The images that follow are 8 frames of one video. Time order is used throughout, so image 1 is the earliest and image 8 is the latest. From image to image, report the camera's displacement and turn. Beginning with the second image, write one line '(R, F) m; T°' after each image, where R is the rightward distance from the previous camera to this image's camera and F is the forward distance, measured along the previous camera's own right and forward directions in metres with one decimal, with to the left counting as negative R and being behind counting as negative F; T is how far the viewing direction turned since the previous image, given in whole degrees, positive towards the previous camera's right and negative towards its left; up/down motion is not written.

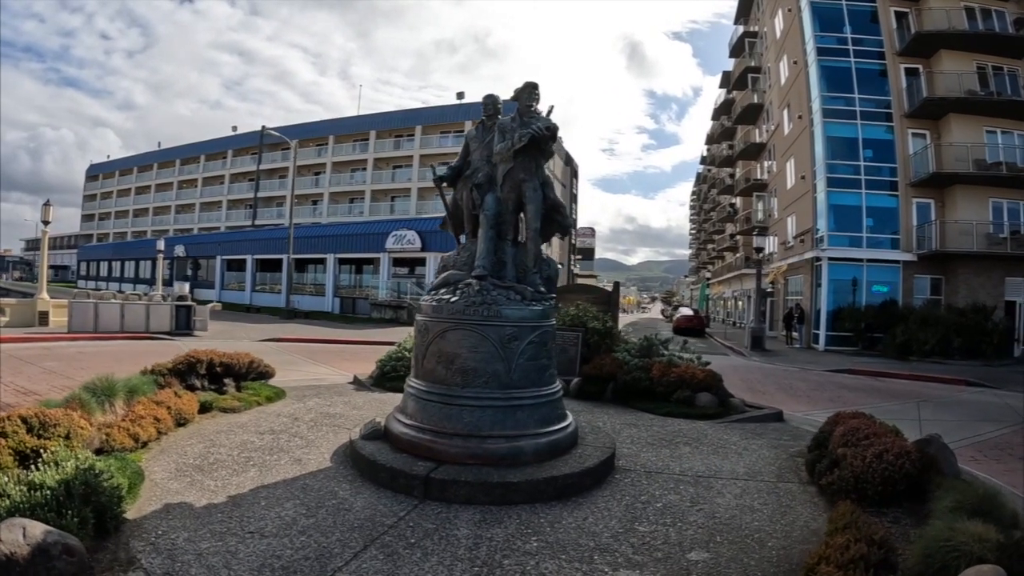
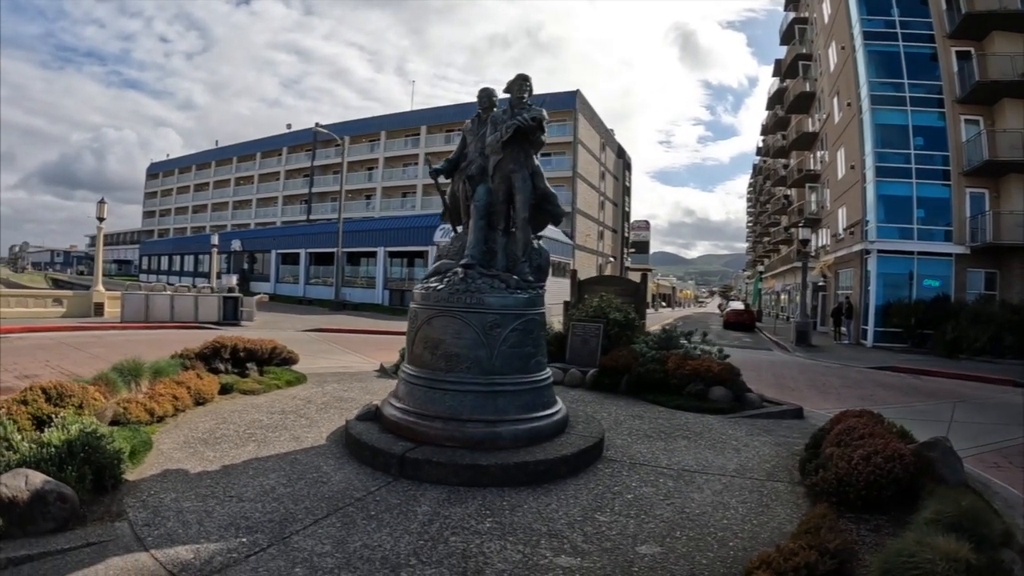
(+0.5, -0.1) m; -4°
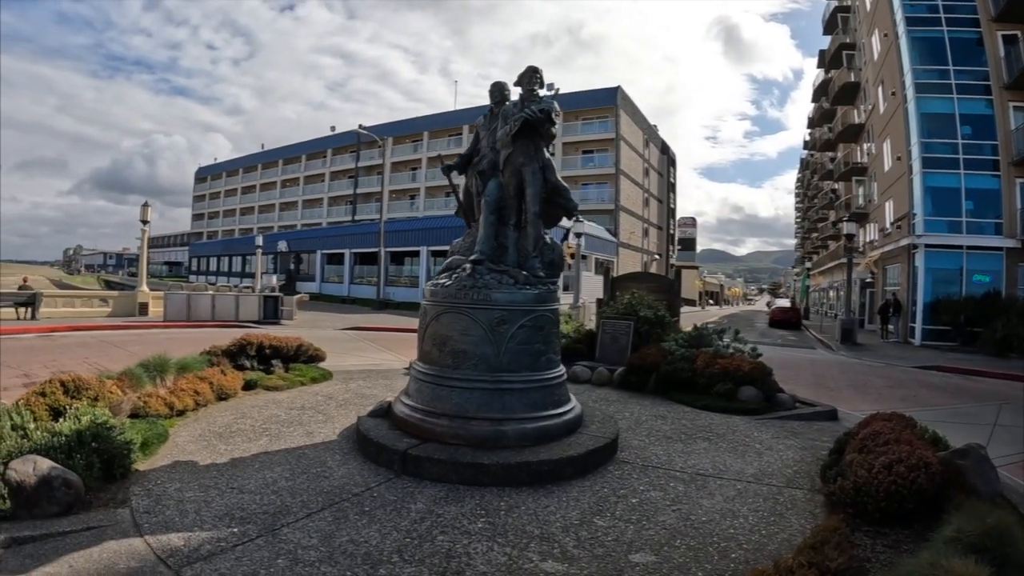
(+0.2, +0.1) m; -3°
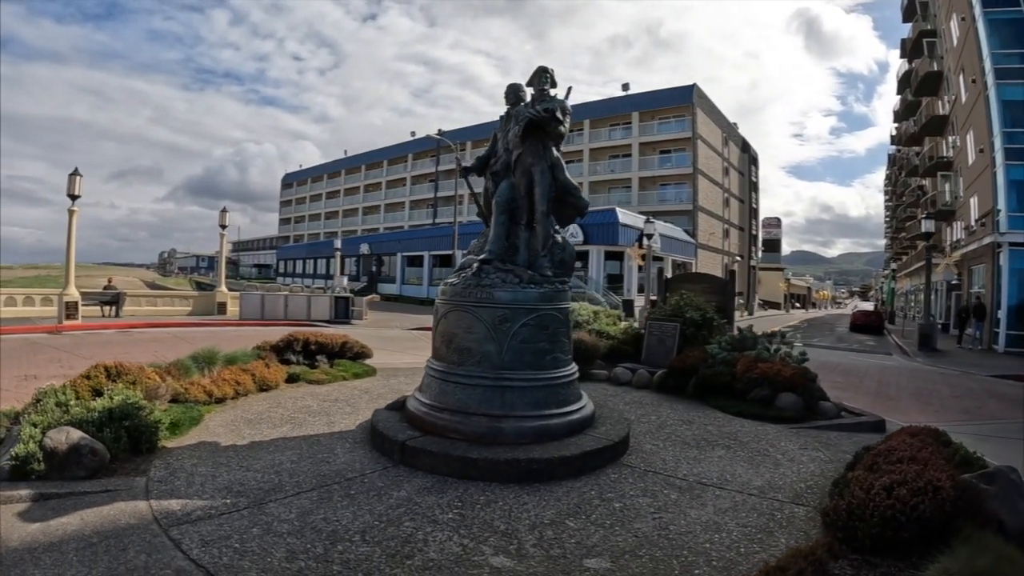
(+0.5, 0.0) m; -6°
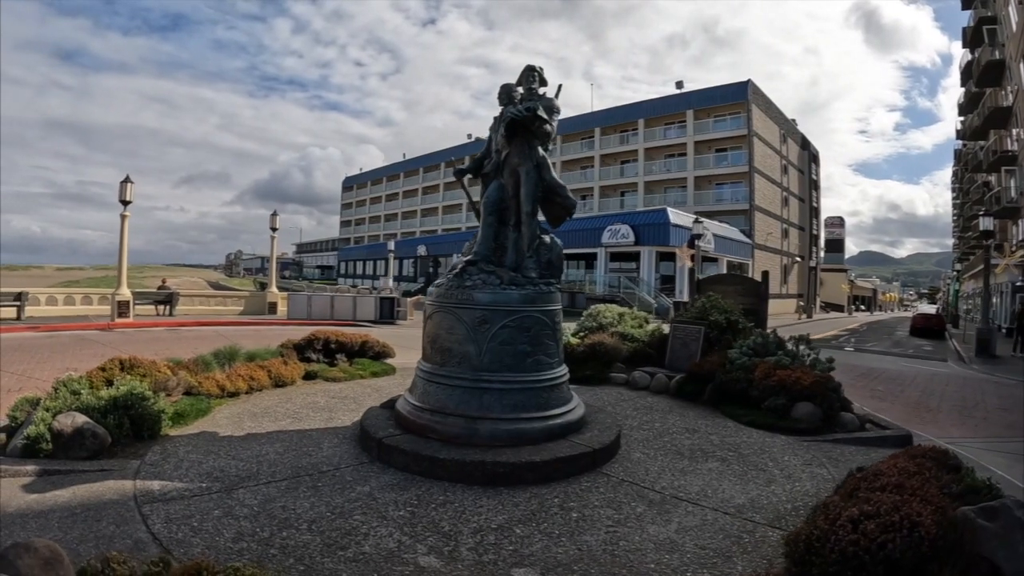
(+0.5, 0.0) m; -5°
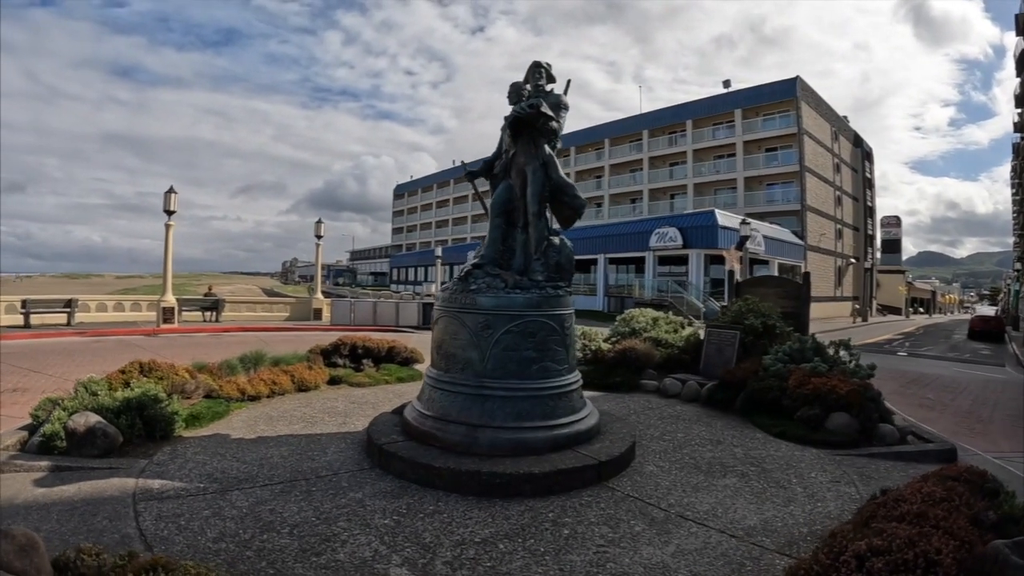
(+0.3, +0.1) m; -4°
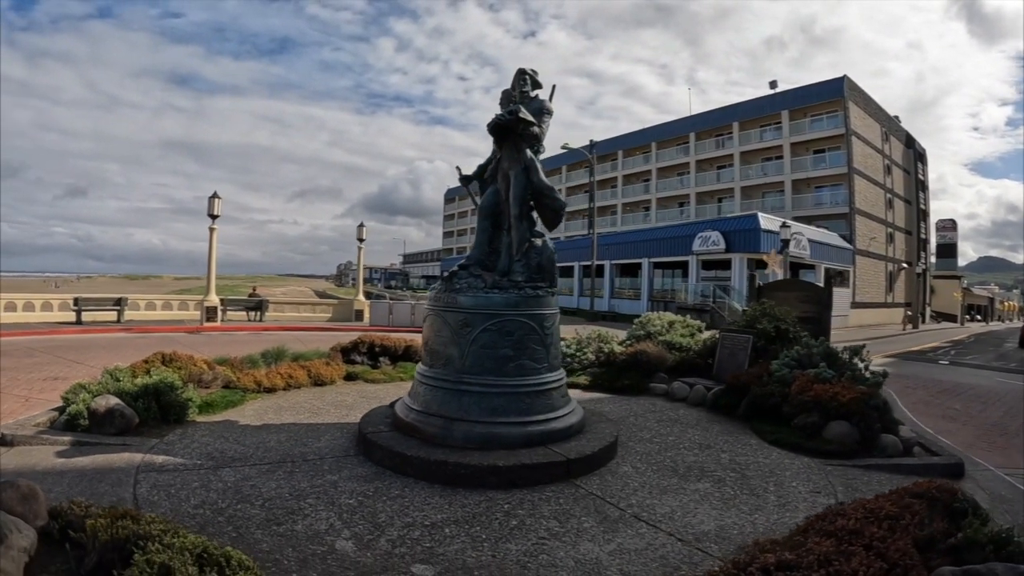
(+0.5, -0.3) m; -4°
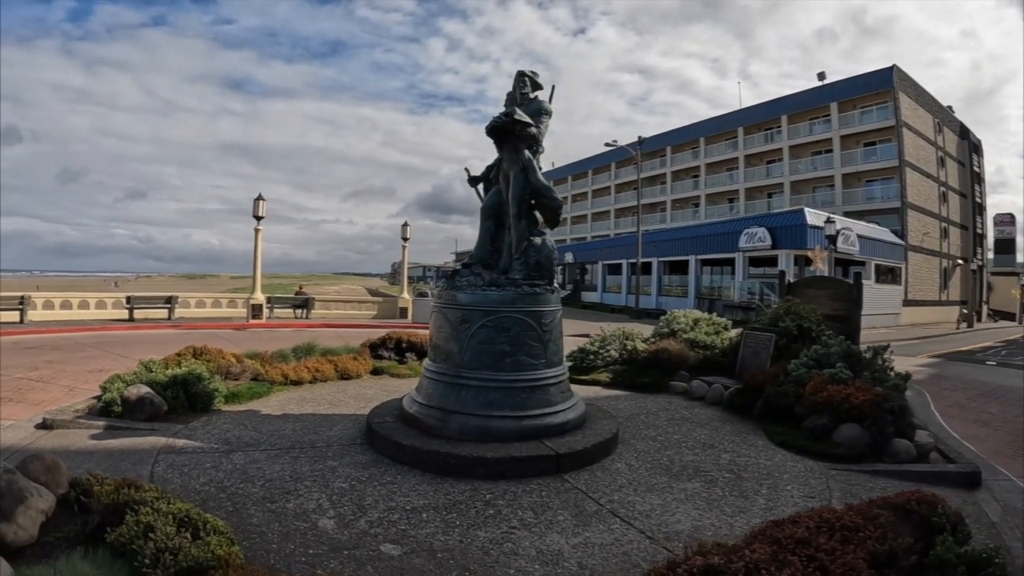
(+0.4, -0.2) m; -4°
